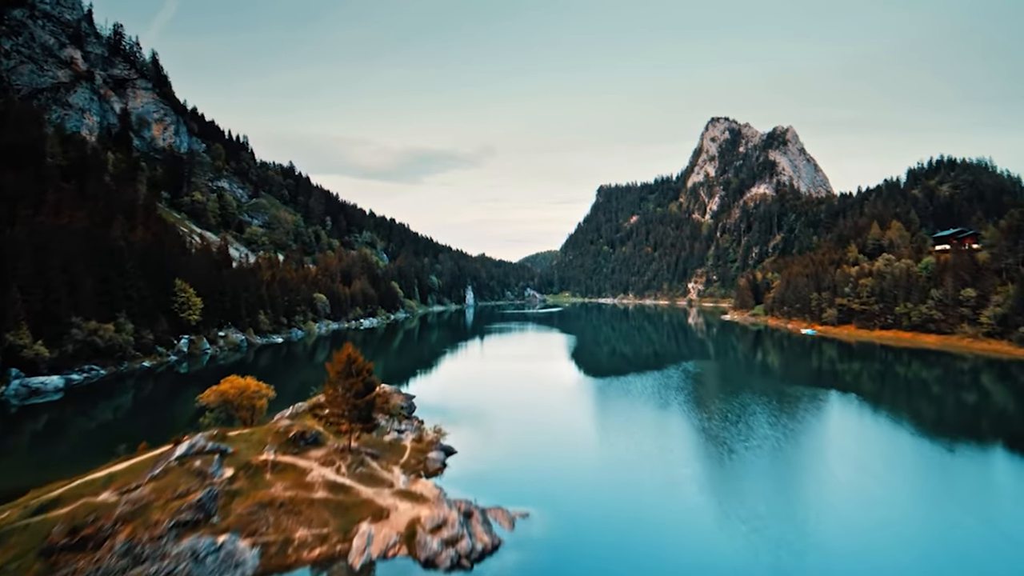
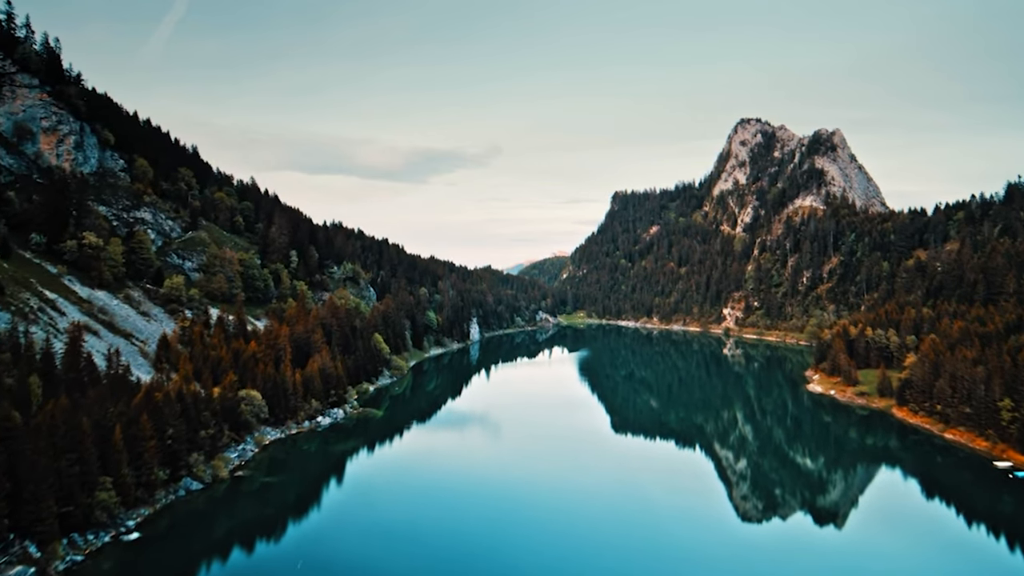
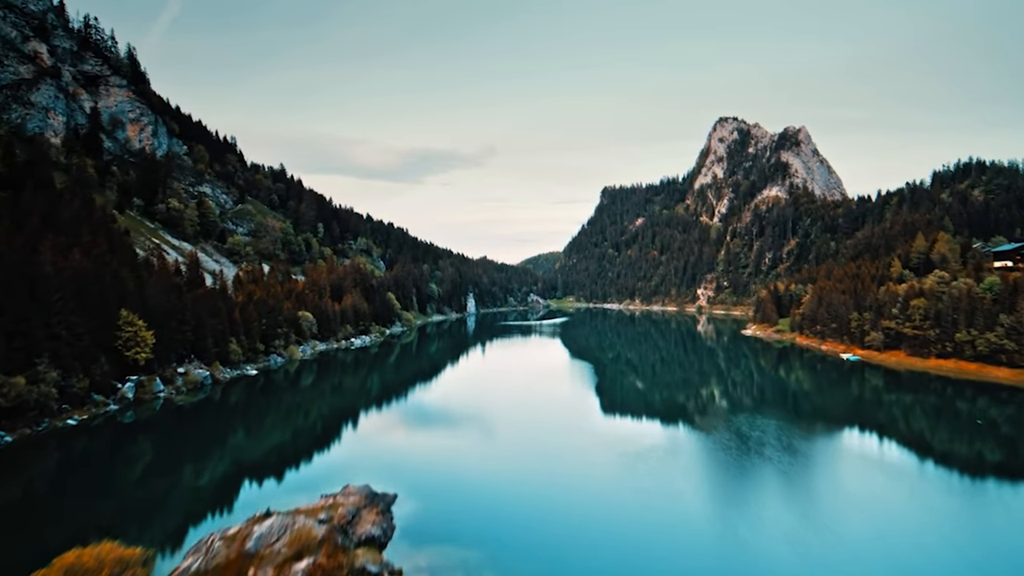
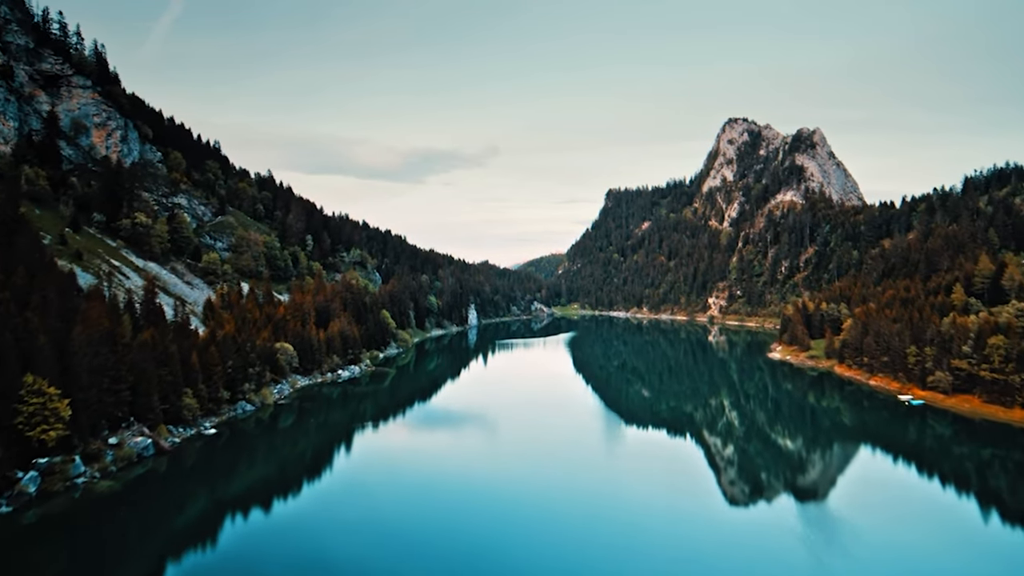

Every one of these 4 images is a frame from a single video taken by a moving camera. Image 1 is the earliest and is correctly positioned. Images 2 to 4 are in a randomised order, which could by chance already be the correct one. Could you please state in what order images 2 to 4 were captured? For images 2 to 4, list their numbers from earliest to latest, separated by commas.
3, 4, 2
